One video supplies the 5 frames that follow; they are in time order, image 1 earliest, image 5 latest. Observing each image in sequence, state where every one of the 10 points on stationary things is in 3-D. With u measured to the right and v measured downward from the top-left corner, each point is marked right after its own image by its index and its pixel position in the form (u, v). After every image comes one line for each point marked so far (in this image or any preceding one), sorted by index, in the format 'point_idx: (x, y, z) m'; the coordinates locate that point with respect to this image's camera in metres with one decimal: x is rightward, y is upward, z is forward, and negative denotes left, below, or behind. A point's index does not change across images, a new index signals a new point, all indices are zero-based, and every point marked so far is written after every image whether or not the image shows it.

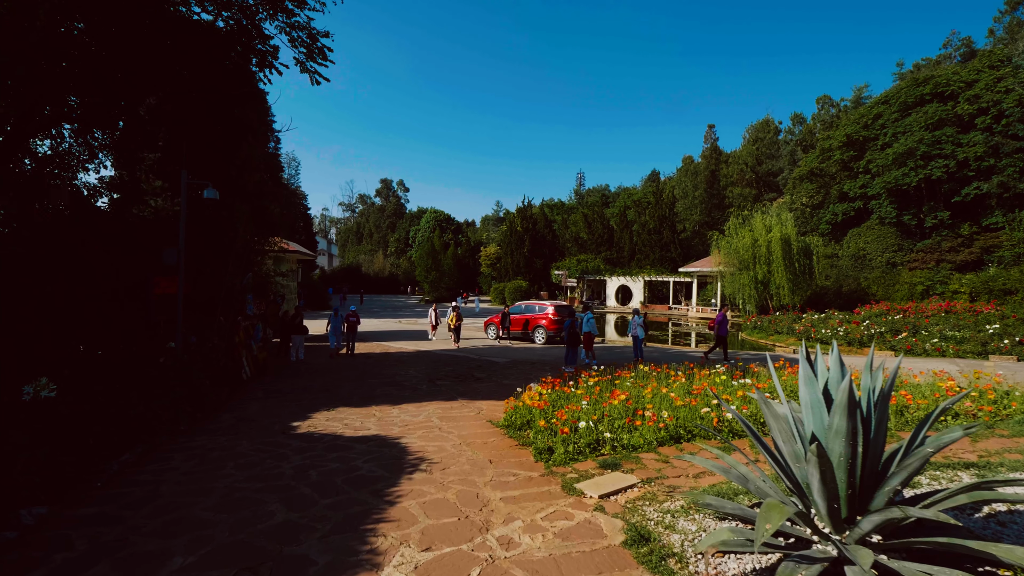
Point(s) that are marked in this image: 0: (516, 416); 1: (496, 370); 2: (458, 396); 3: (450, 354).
0: (0.0, -1.4, +6.2) m
1: (-0.3, -1.8, +13.0) m
2: (-0.9, -1.7, +9.3) m
3: (-1.7, -1.8, +16.0) m
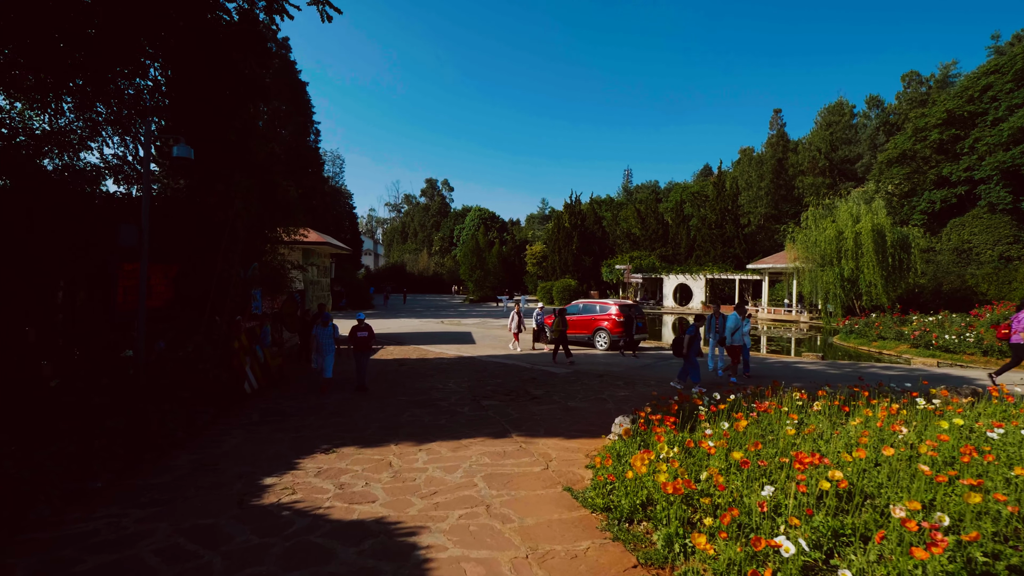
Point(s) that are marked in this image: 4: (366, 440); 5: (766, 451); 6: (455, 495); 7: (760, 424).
0: (+0.7, -1.3, +3.5) m
1: (+0.8, -1.7, +10.4) m
2: (0.0, -1.6, +6.7) m
3: (-0.3, -1.7, +13.4) m
4: (-1.5, -1.6, +6.0) m
5: (+1.7, -1.1, +4.0) m
6: (-0.4, -1.5, +4.2) m
7: (+2.0, -1.1, +4.8) m
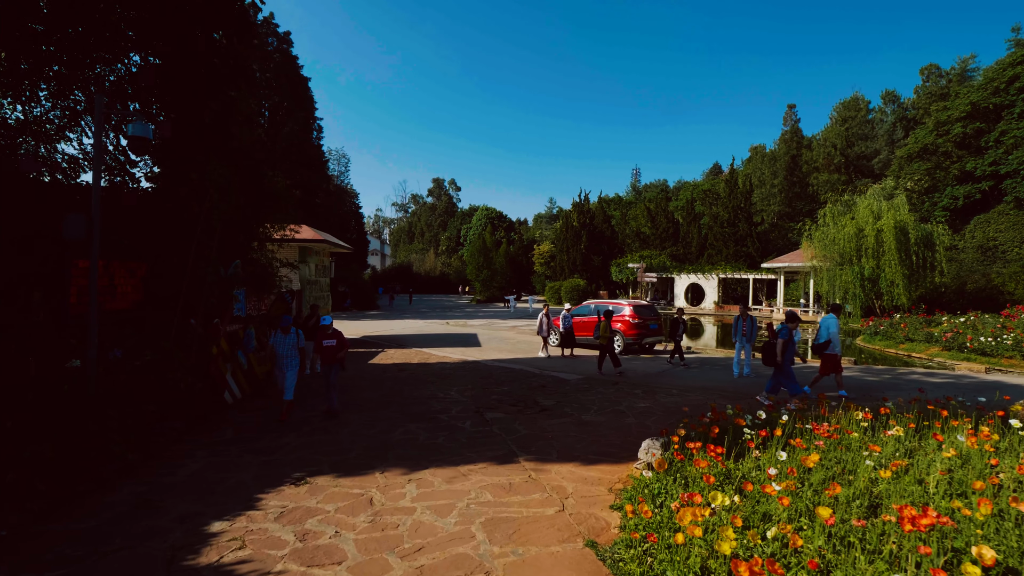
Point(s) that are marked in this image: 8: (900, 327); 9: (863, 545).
0: (+0.7, -1.3, +2.6) m
1: (+0.9, -1.7, +9.4) m
2: (+0.1, -1.6, +5.7) m
3: (-0.2, -1.7, +12.5) m
4: (-1.4, -1.6, +5.1) m
5: (+1.8, -1.1, +3.1) m
6: (-0.4, -1.5, +3.3) m
7: (+2.1, -1.1, +3.9) m
8: (+13.4, -1.3, +20.1) m
9: (+1.5, -1.1, +2.6) m
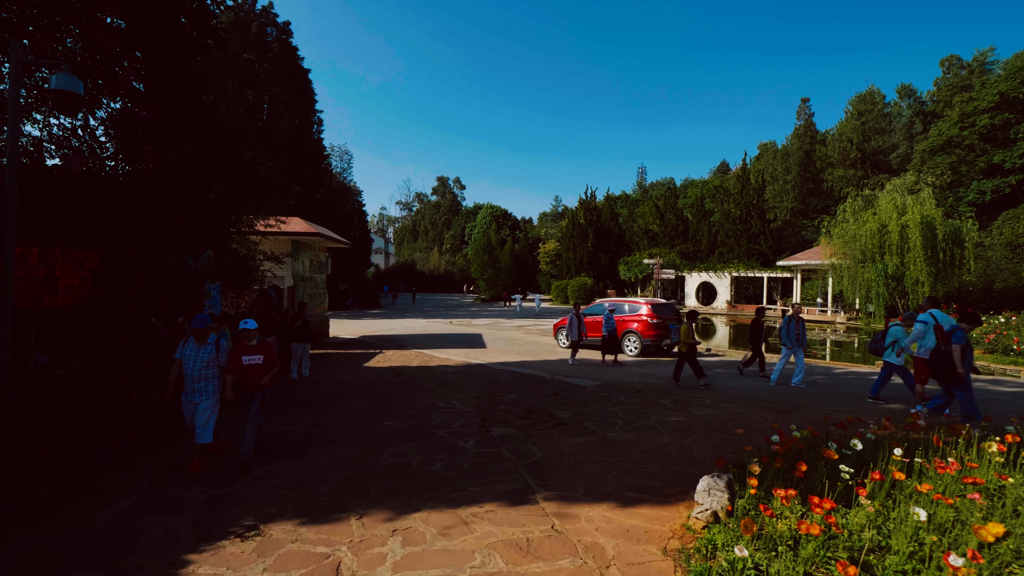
0: (+0.8, -1.2, +1.4) m
1: (+1.1, -1.6, +8.3) m
2: (+0.2, -1.5, +4.6) m
3: (0.0, -1.6, +11.4) m
4: (-1.3, -1.5, +3.9) m
5: (+1.9, -1.0, +1.9) m
6: (-0.3, -1.4, +2.1) m
7: (+2.2, -1.0, +2.7) m
8: (+13.6, -1.3, +18.8) m
9: (+1.6, -1.0, +1.5) m
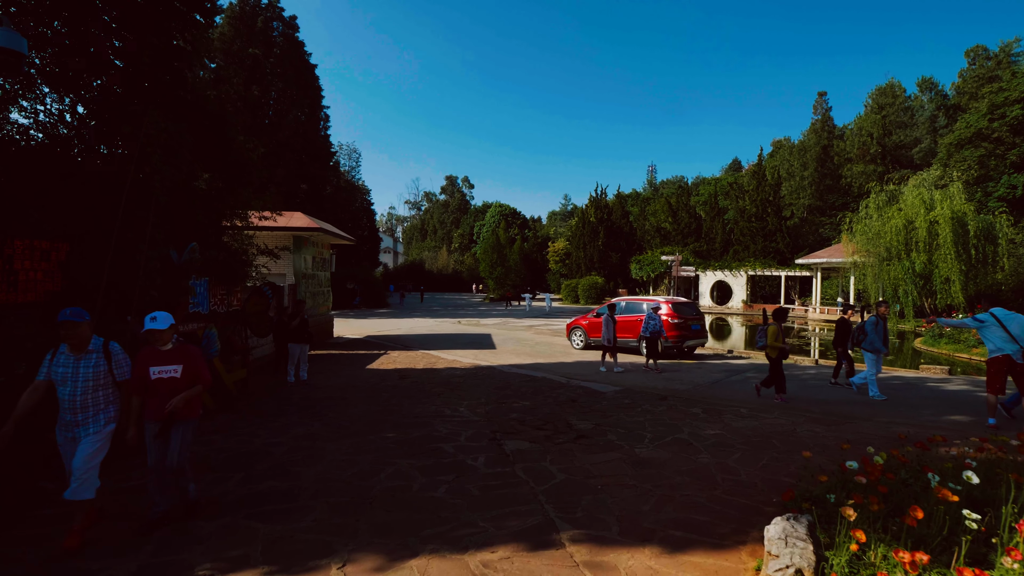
0: (+0.9, -1.1, +0.6) m
1: (+1.2, -1.6, +7.5) m
2: (+0.3, -1.5, +3.8) m
3: (+0.2, -1.6, +10.6) m
4: (-1.2, -1.4, +3.2) m
5: (+2.0, -1.0, +1.1) m
6: (-0.2, -1.4, +1.3) m
7: (+2.3, -1.0, +1.9) m
8: (+14.0, -1.2, +17.8) m
9: (+1.7, -1.0, +0.7) m
